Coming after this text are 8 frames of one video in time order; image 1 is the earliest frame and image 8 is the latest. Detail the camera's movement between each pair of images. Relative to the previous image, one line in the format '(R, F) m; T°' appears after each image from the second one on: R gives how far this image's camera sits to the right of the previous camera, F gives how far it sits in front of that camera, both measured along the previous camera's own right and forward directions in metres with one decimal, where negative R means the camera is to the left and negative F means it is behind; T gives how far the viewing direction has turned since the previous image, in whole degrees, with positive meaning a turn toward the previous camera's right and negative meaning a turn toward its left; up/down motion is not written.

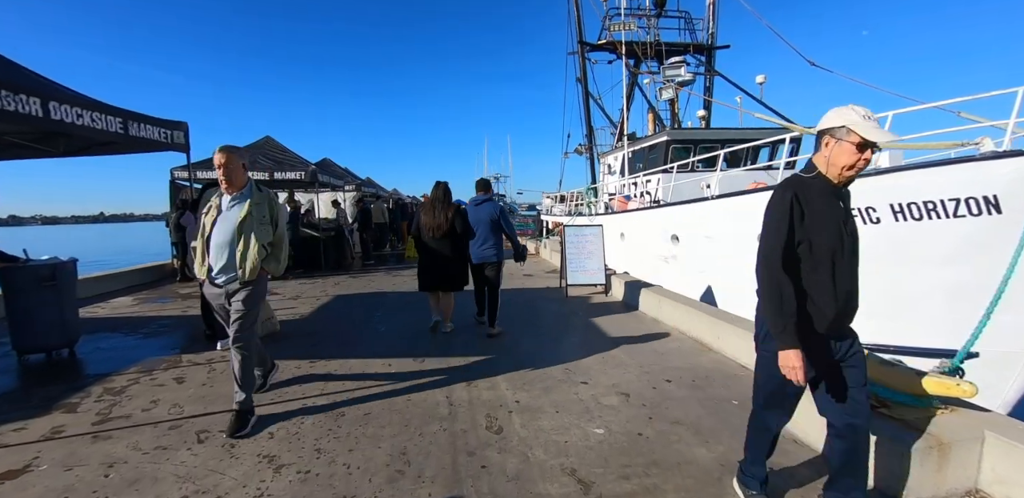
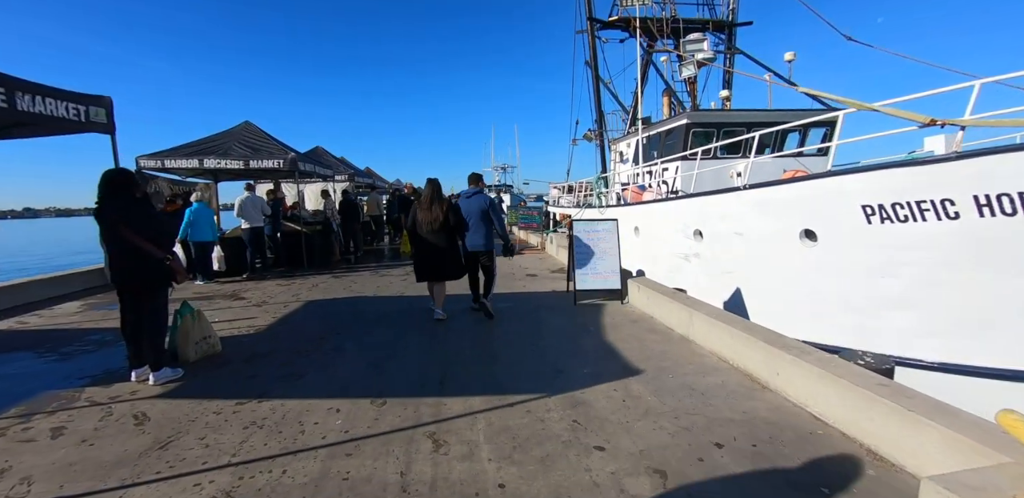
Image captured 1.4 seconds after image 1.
(+0.1, +1.0) m; -1°
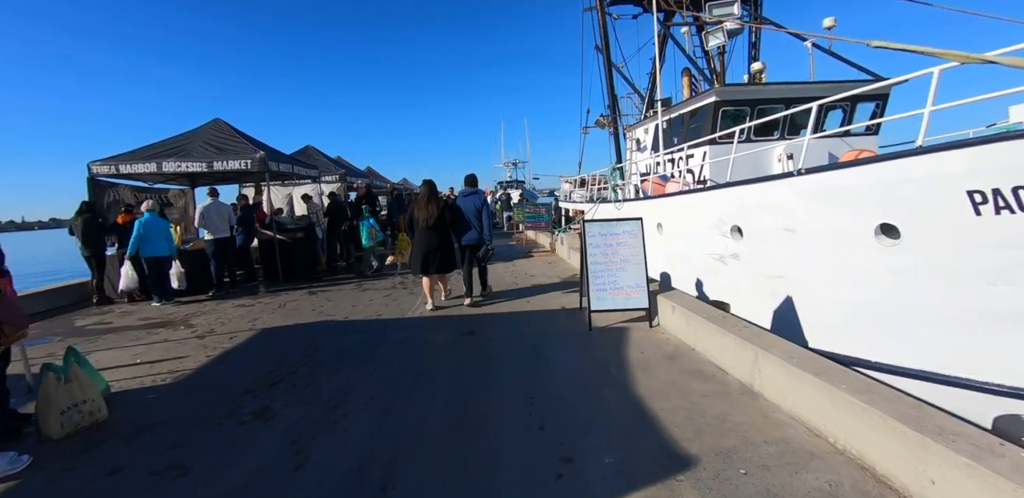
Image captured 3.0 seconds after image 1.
(+0.2, +1.2) m; -2°
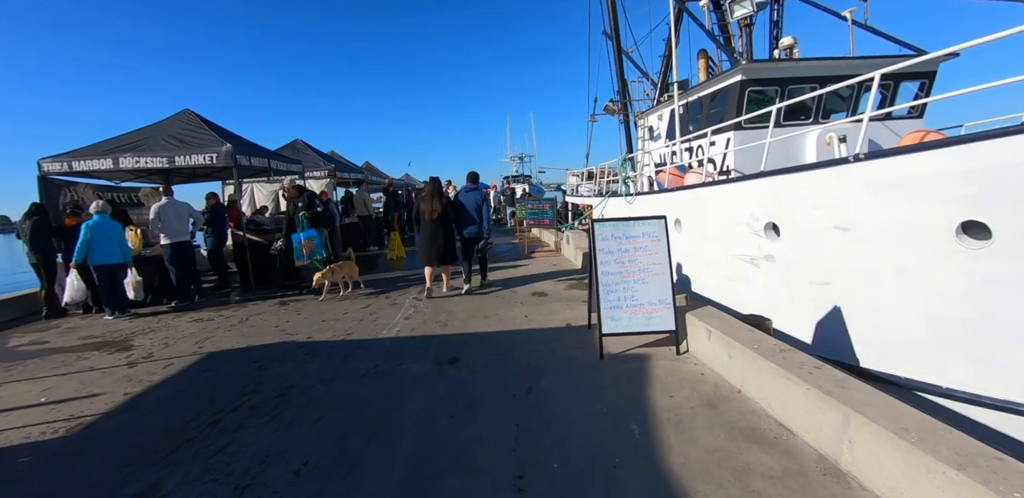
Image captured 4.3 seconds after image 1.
(+0.1, +0.9) m; -1°
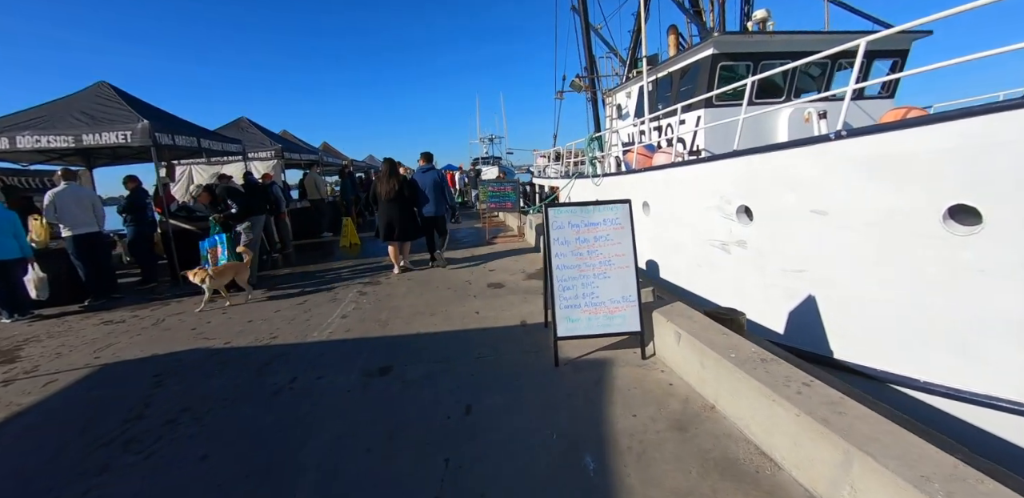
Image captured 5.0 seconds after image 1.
(+0.2, +0.5) m; +3°
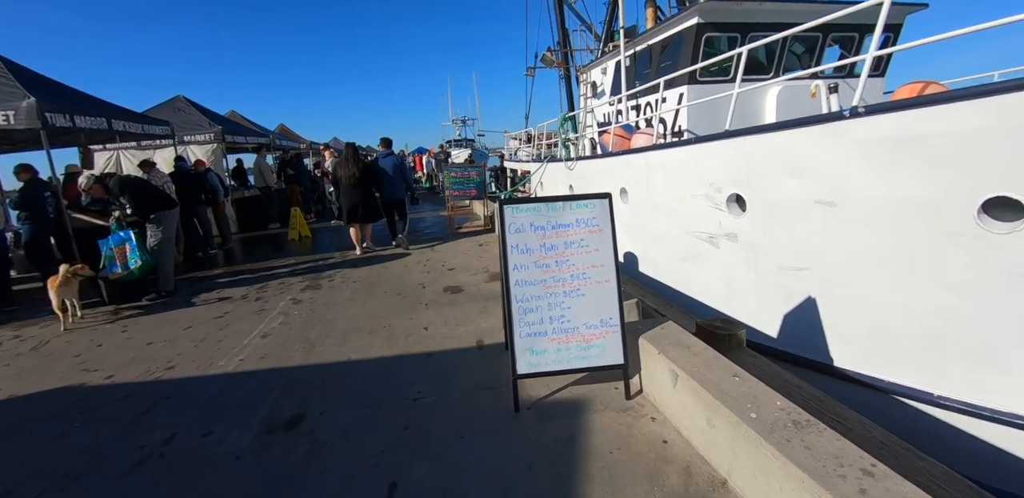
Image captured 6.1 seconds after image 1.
(+0.2, +0.7) m; +3°
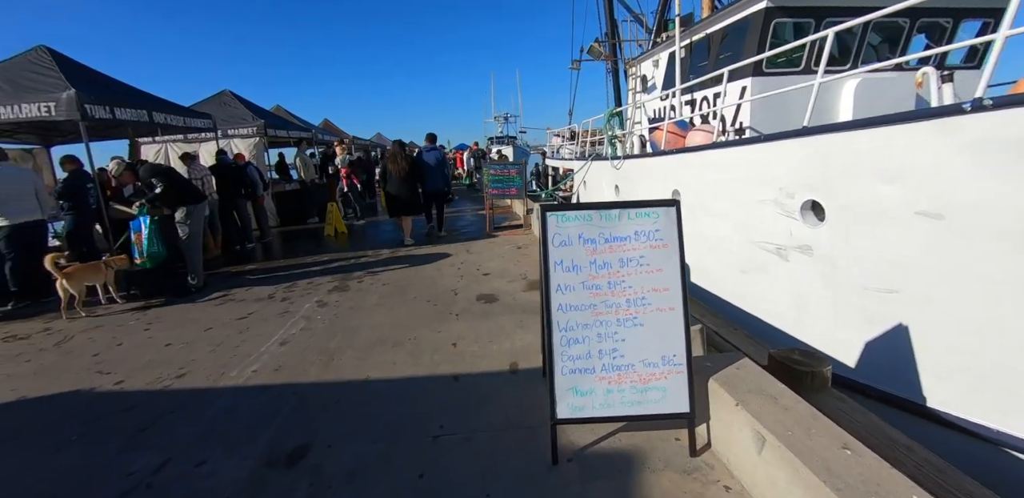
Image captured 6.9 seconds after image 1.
(0.0, +0.4) m; -5°
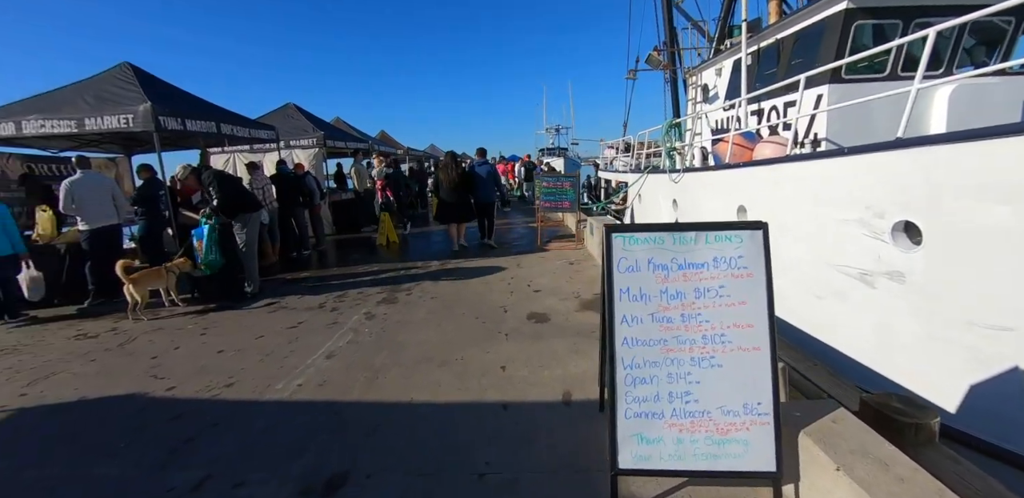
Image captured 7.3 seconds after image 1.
(-0.1, +0.2) m; -6°
